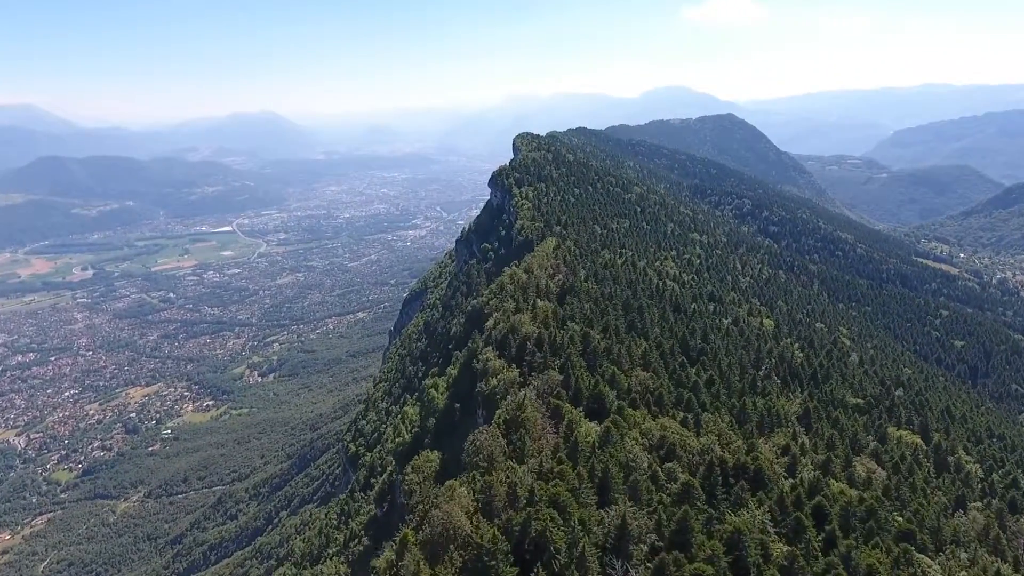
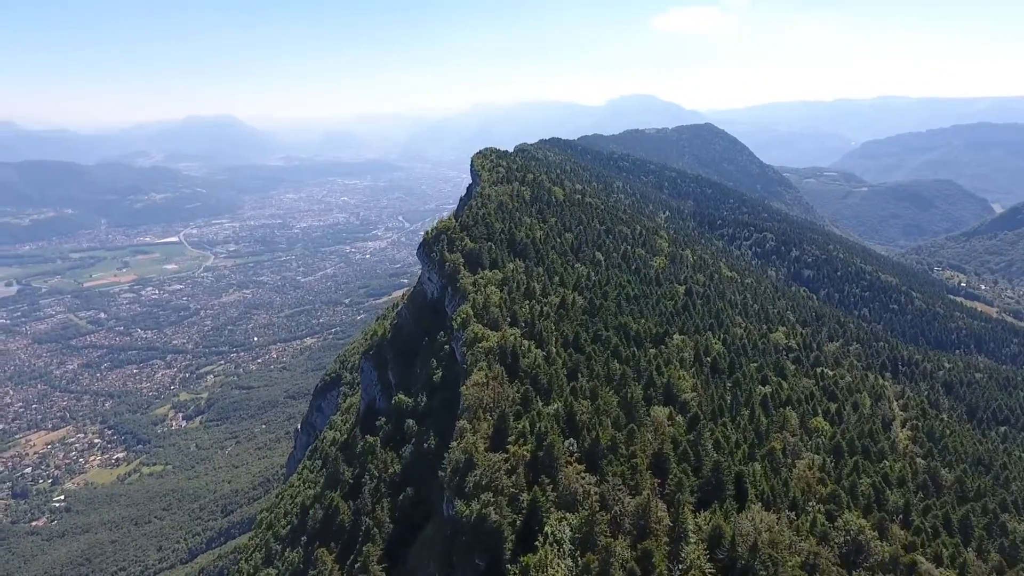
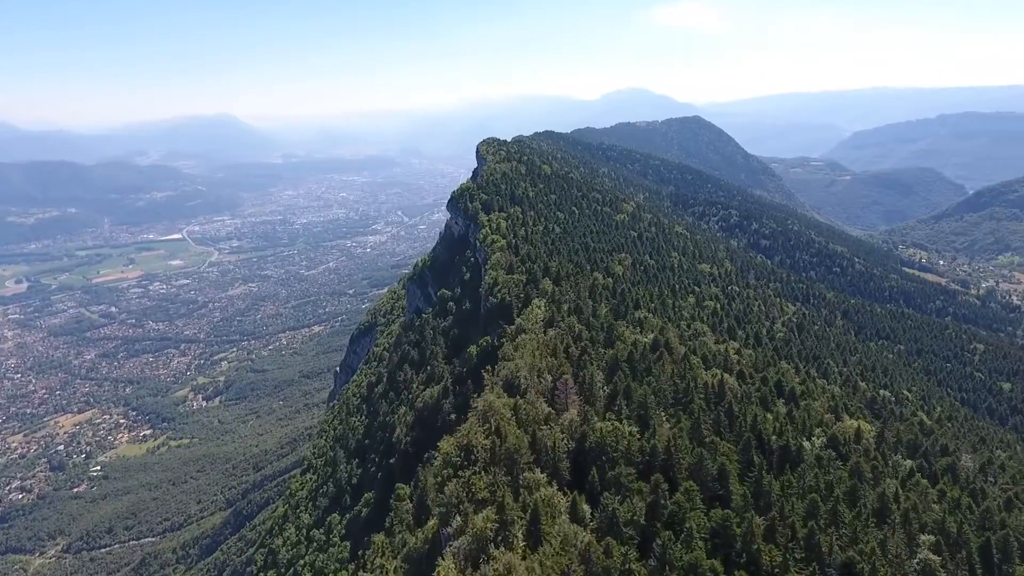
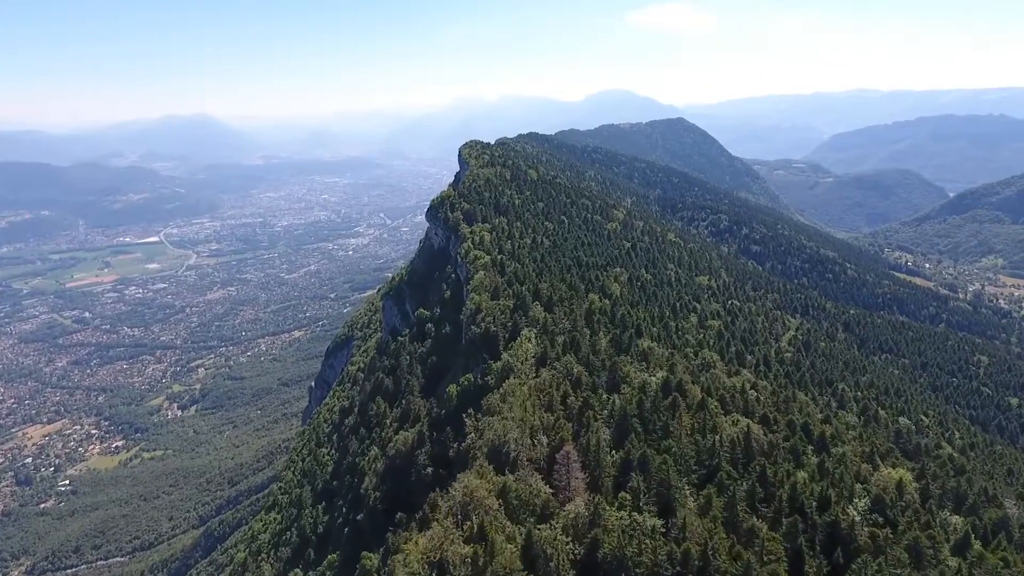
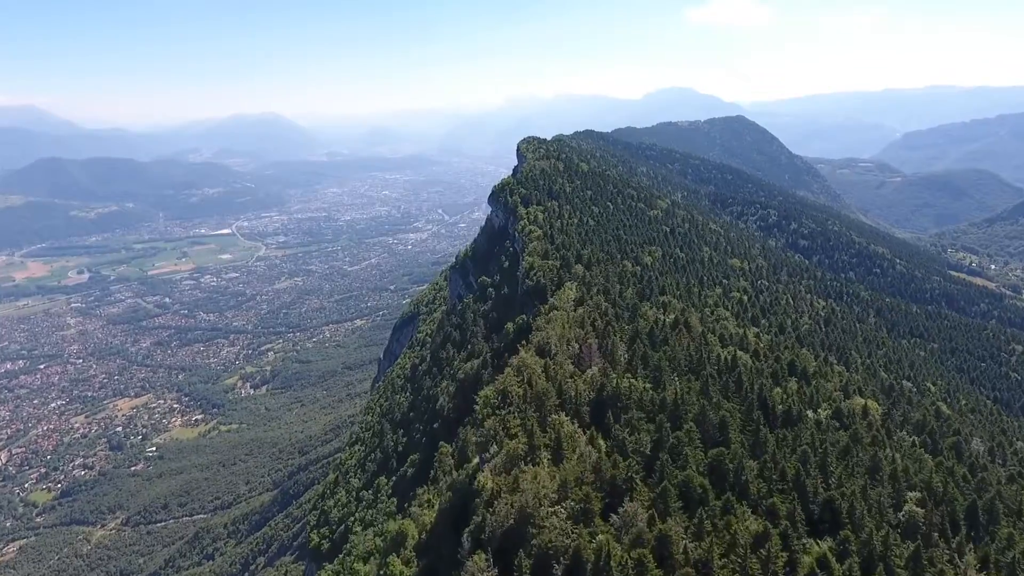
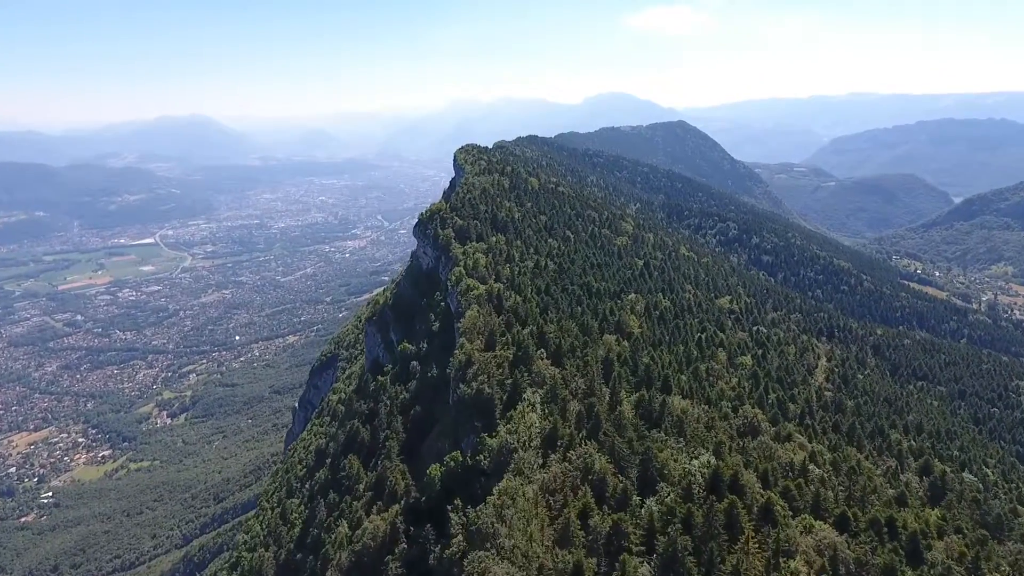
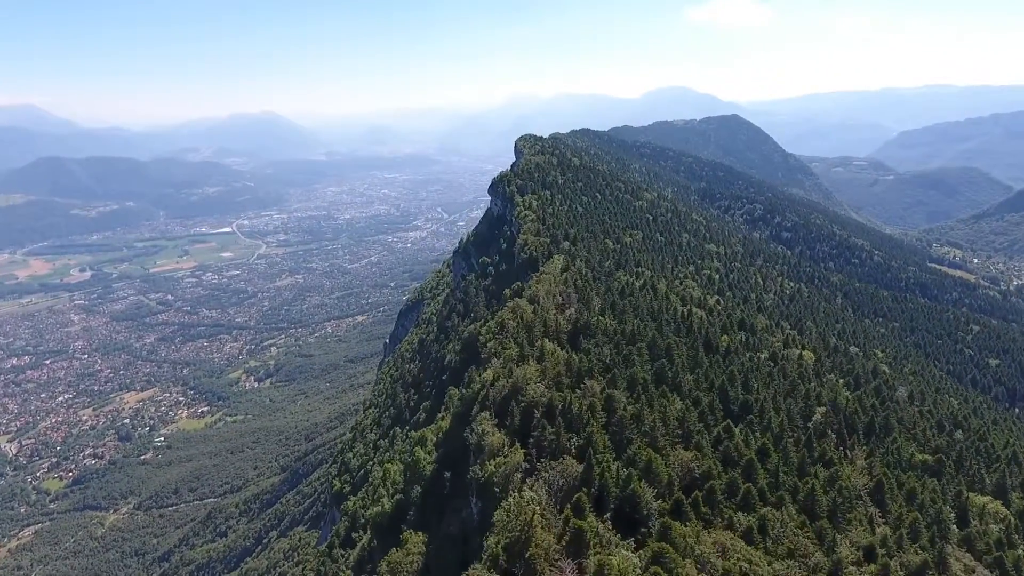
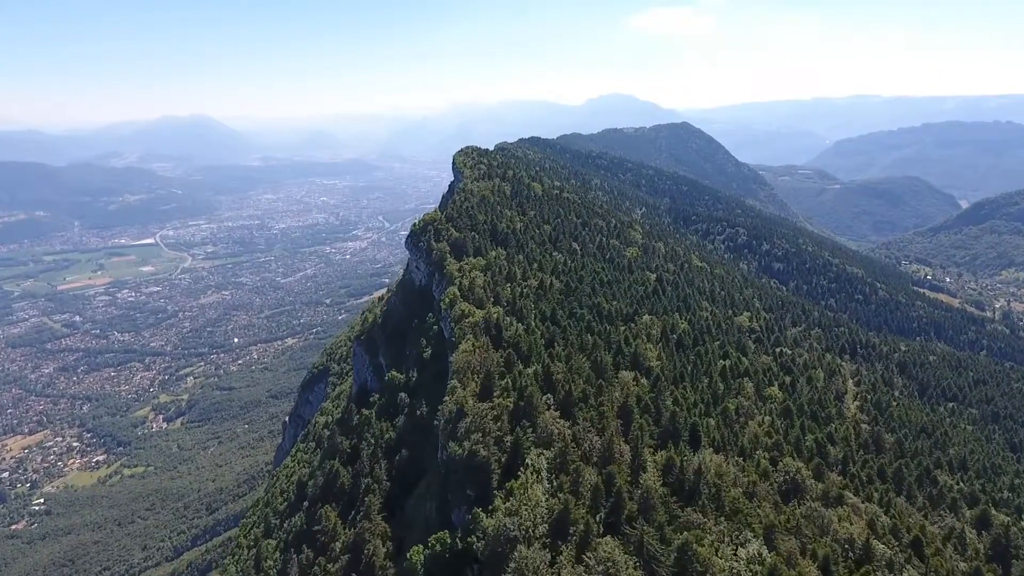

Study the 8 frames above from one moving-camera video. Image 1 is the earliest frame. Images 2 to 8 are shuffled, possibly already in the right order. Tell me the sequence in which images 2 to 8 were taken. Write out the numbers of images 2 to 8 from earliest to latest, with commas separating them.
7, 5, 3, 4, 6, 8, 2
